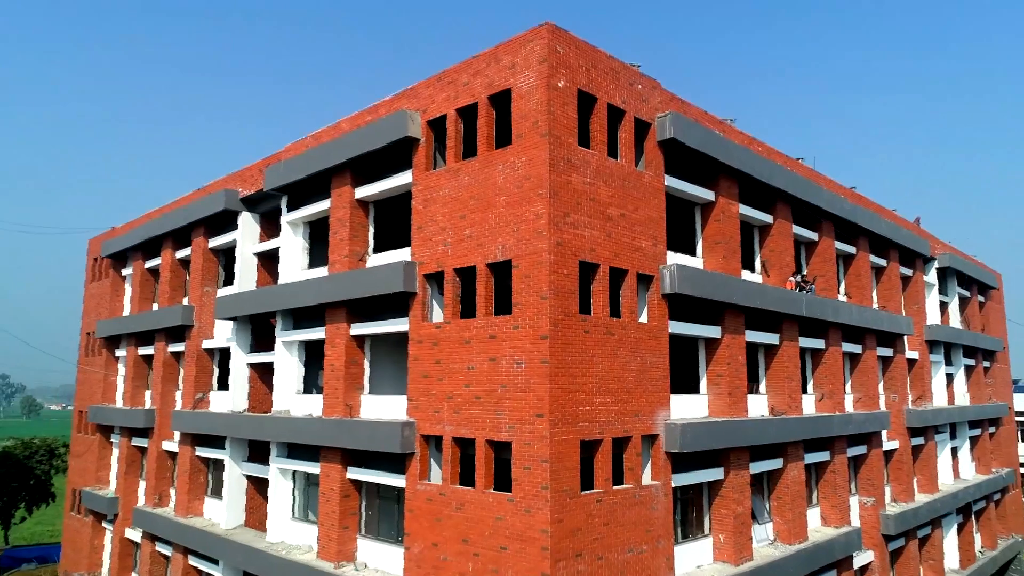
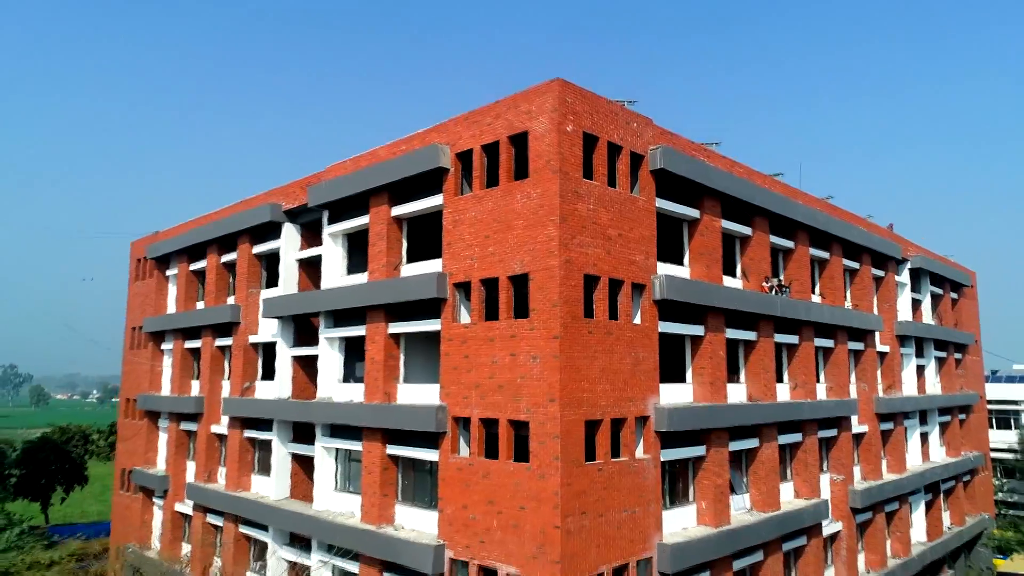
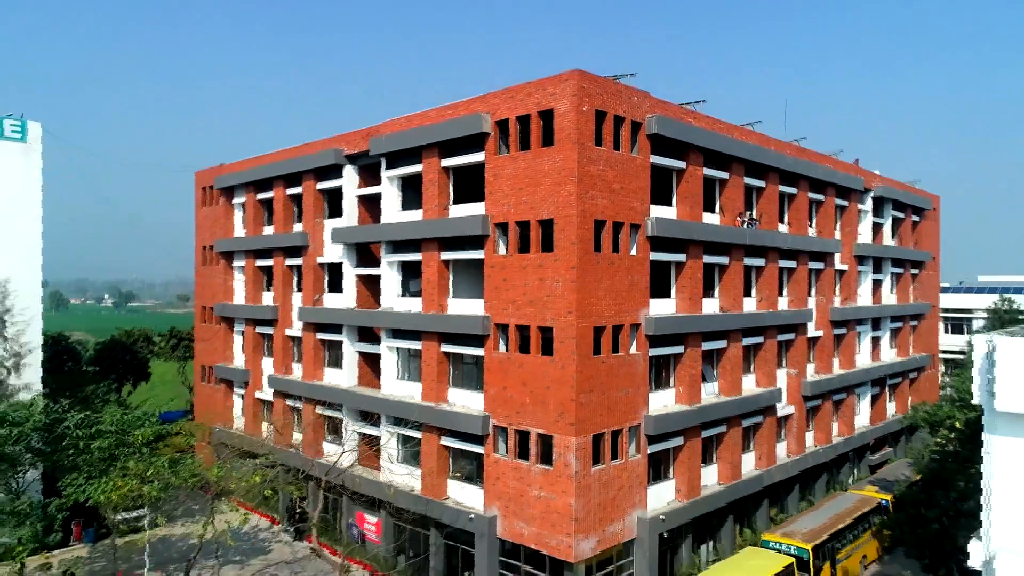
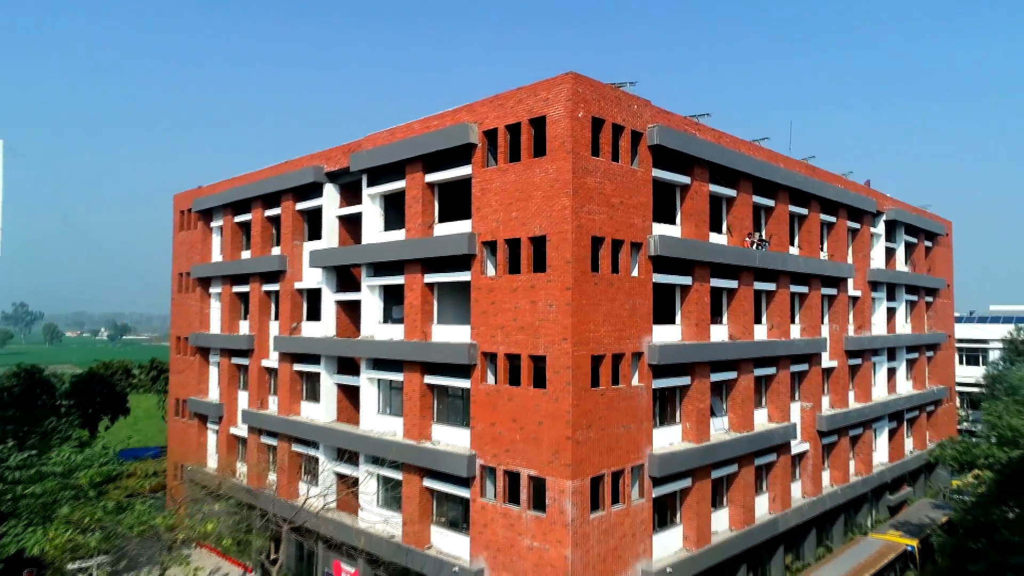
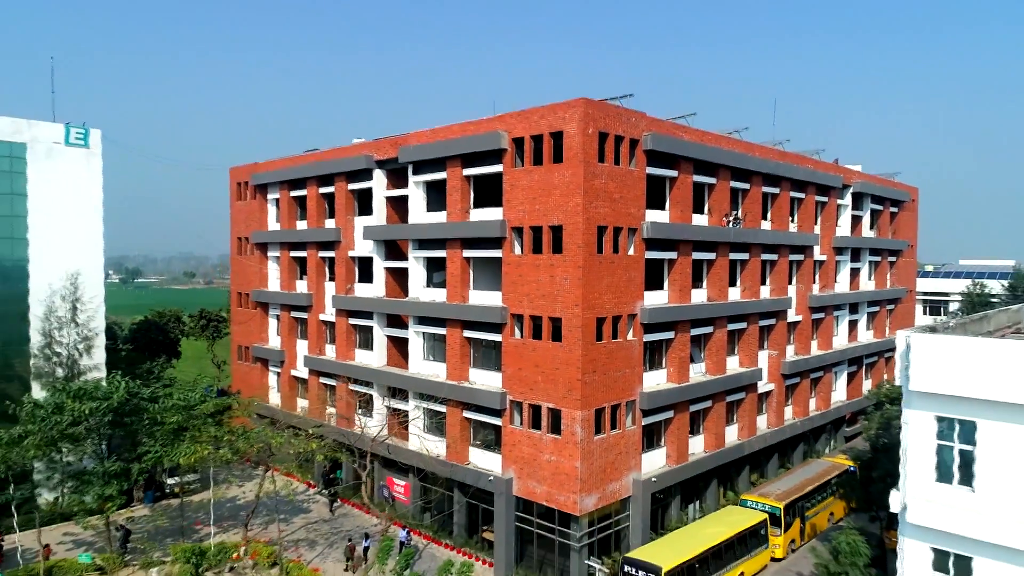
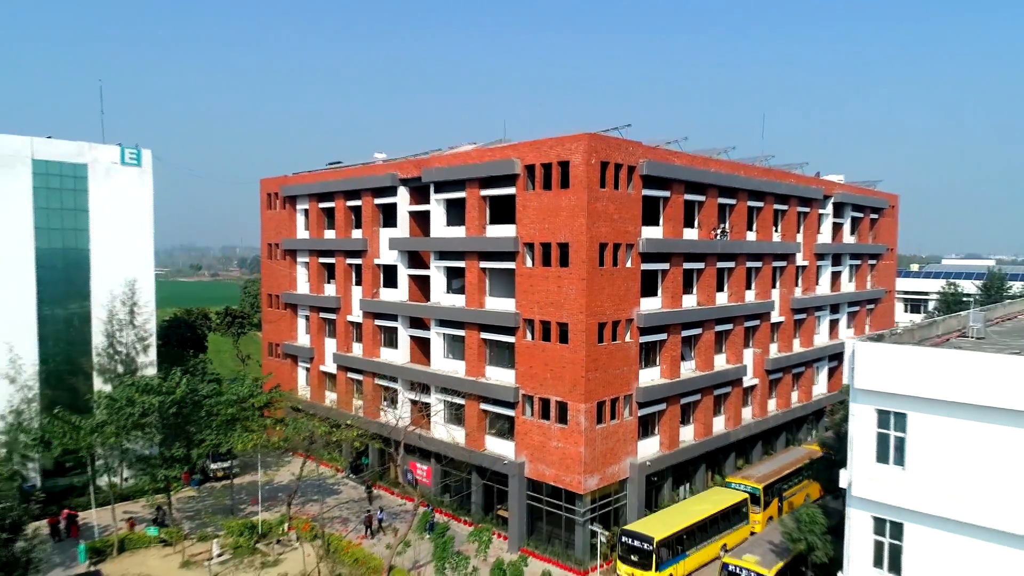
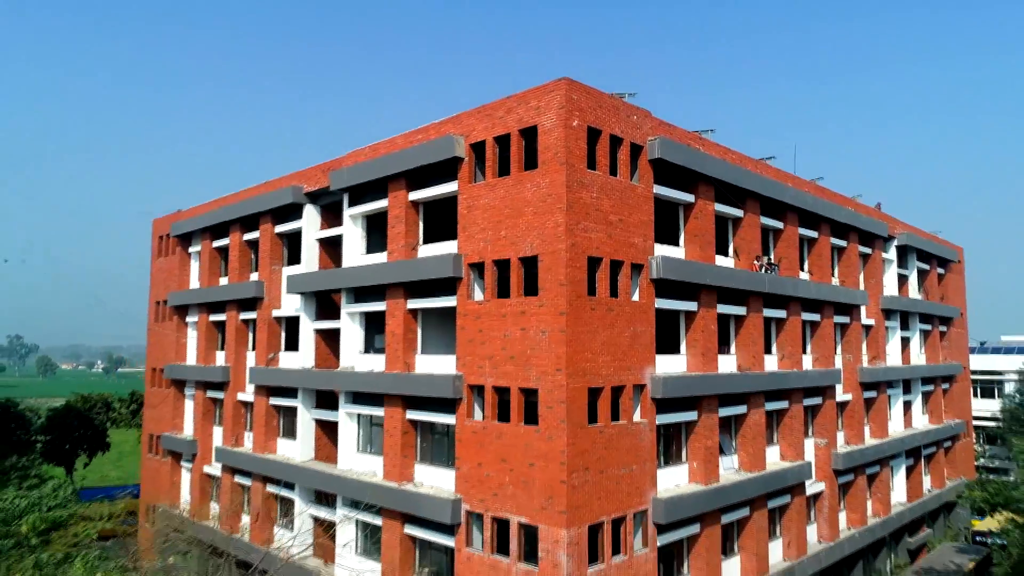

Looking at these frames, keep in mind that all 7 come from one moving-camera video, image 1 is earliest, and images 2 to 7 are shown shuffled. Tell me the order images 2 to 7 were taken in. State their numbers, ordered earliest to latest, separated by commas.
2, 7, 4, 3, 5, 6
